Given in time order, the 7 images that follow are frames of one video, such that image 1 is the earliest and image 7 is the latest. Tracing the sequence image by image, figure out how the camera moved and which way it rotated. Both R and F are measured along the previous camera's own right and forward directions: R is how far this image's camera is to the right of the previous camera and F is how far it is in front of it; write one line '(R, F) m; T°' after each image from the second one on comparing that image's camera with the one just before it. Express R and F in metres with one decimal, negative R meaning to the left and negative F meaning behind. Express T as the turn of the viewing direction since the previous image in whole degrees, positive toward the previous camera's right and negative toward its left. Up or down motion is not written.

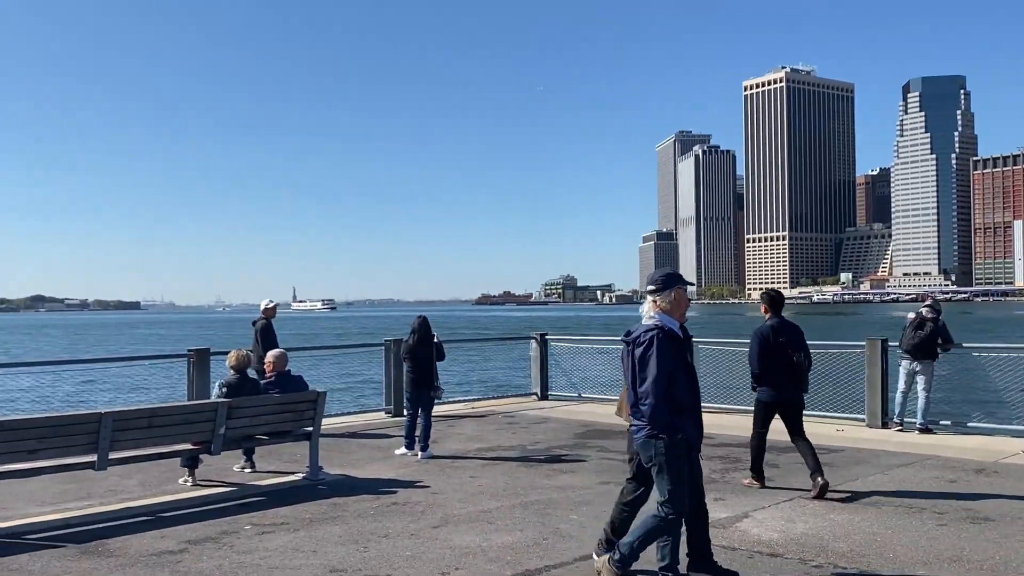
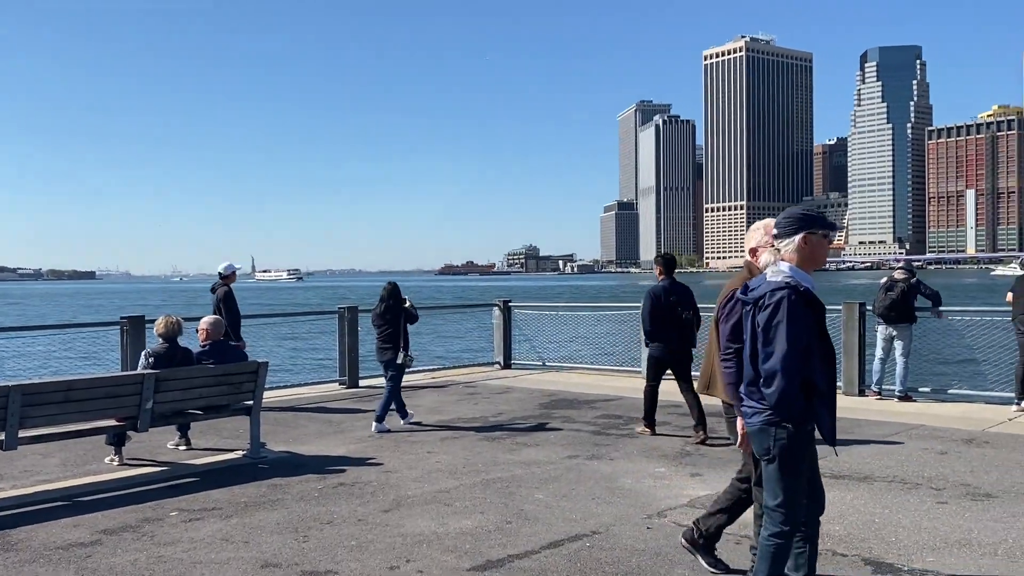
(0.0, +0.6) m; +2°
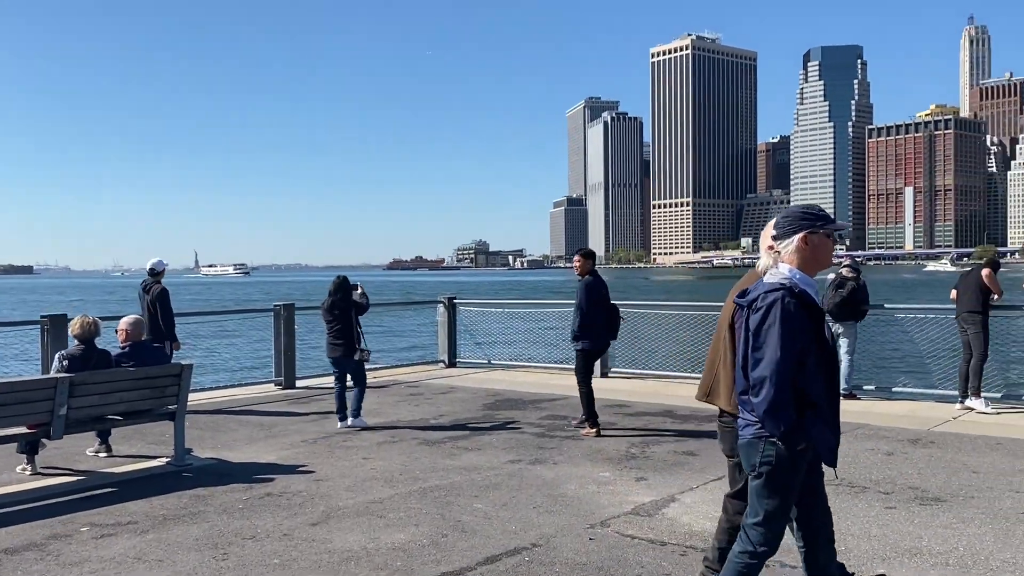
(+0.1, +0.3) m; +3°
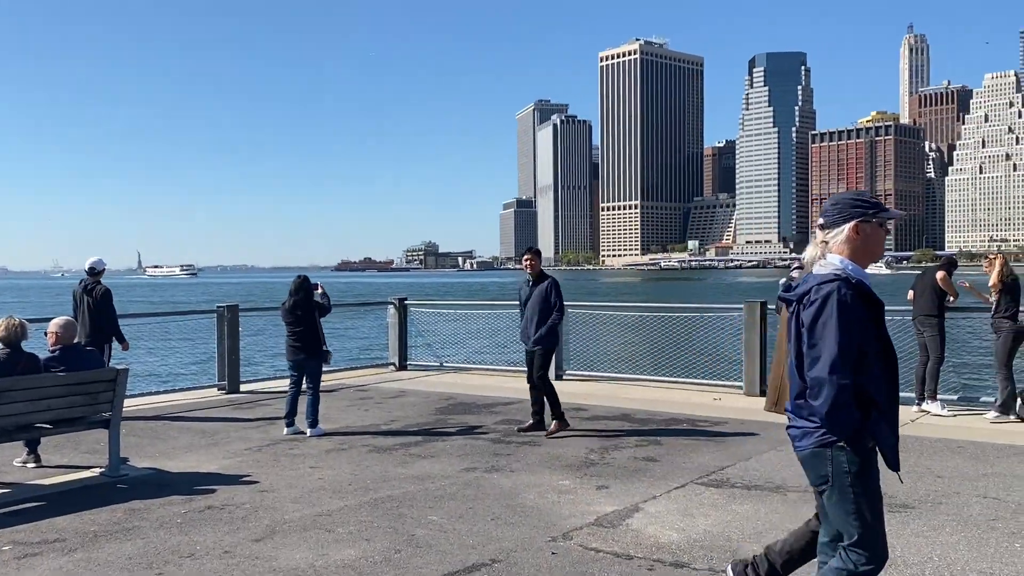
(0.0, +0.2) m; +3°
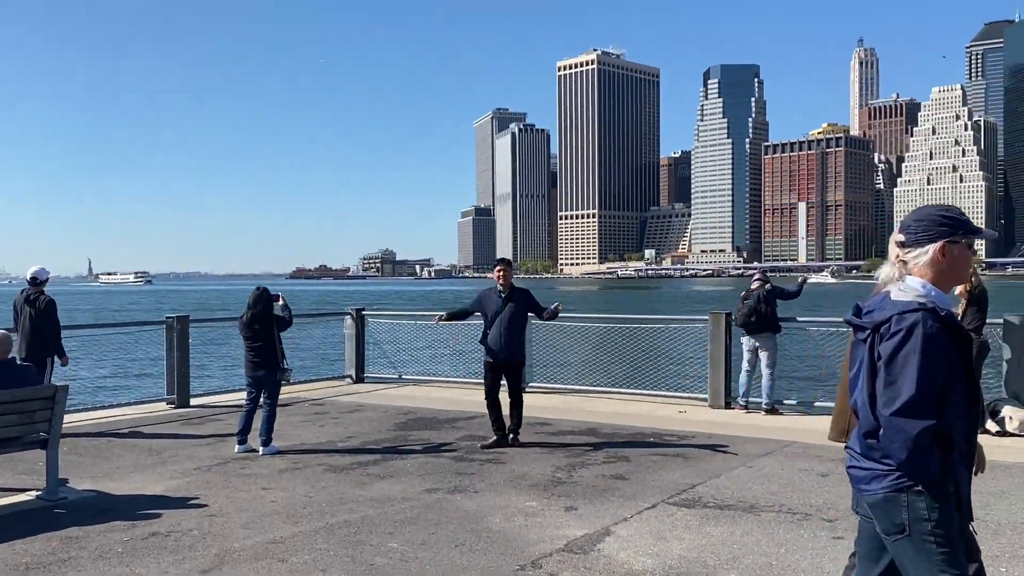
(0.0, +0.2) m; +3°
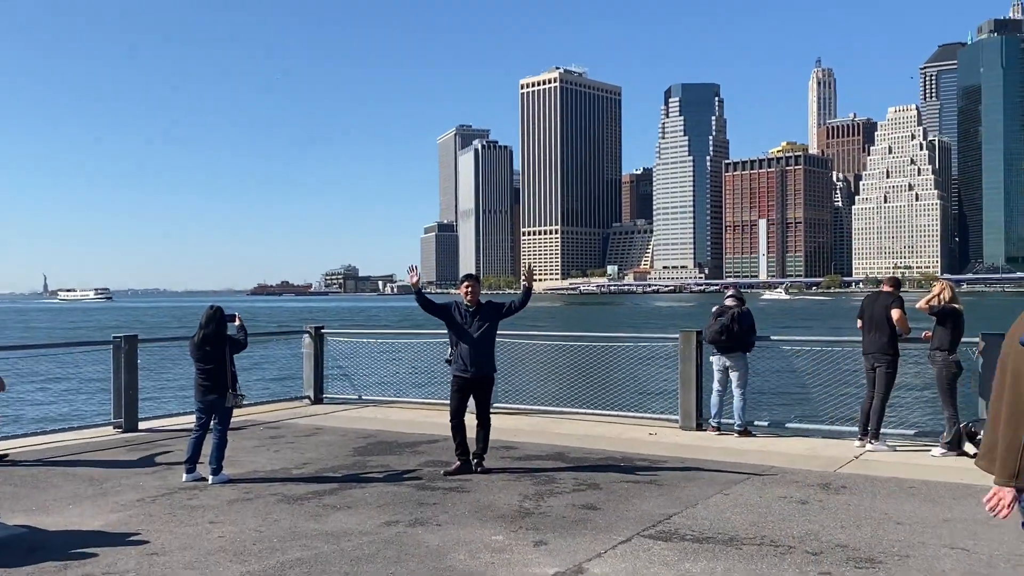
(0.0, +0.3) m; +2°
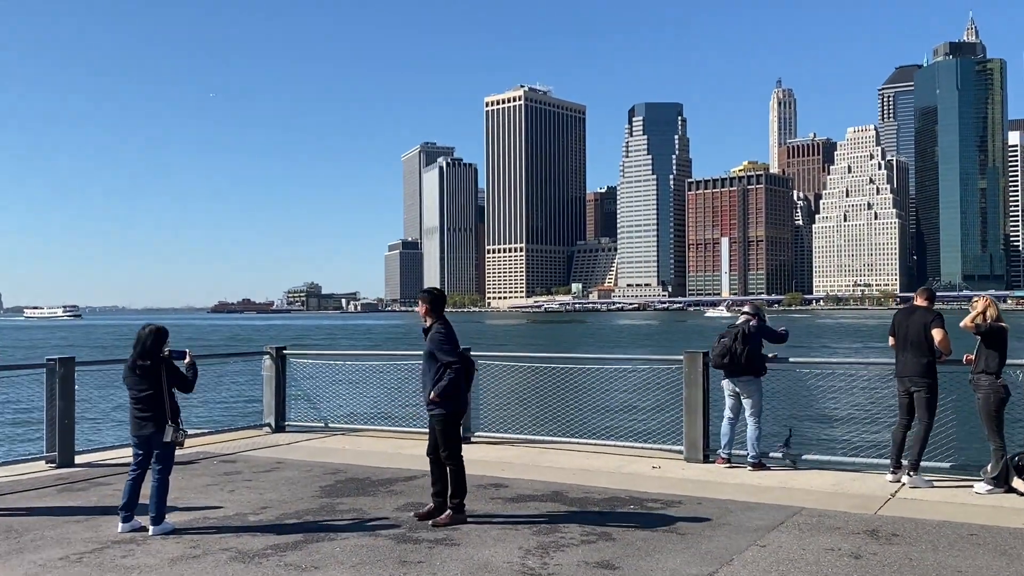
(-0.2, +0.9) m; +2°
